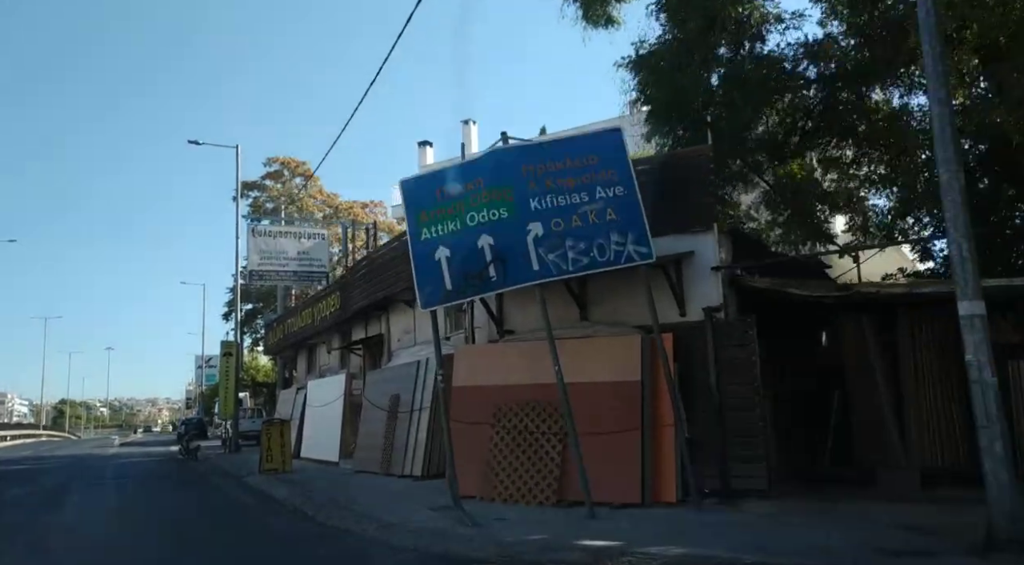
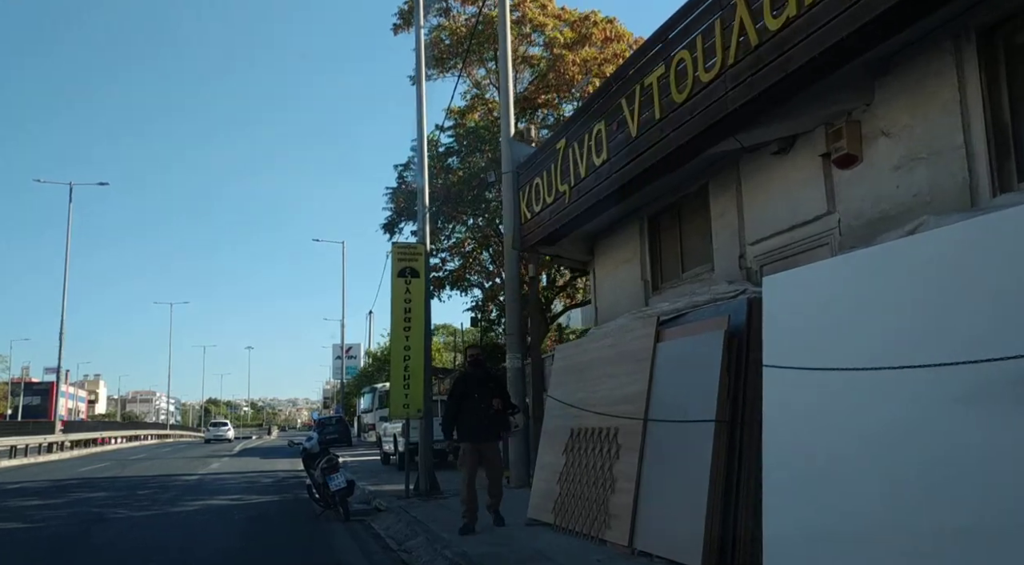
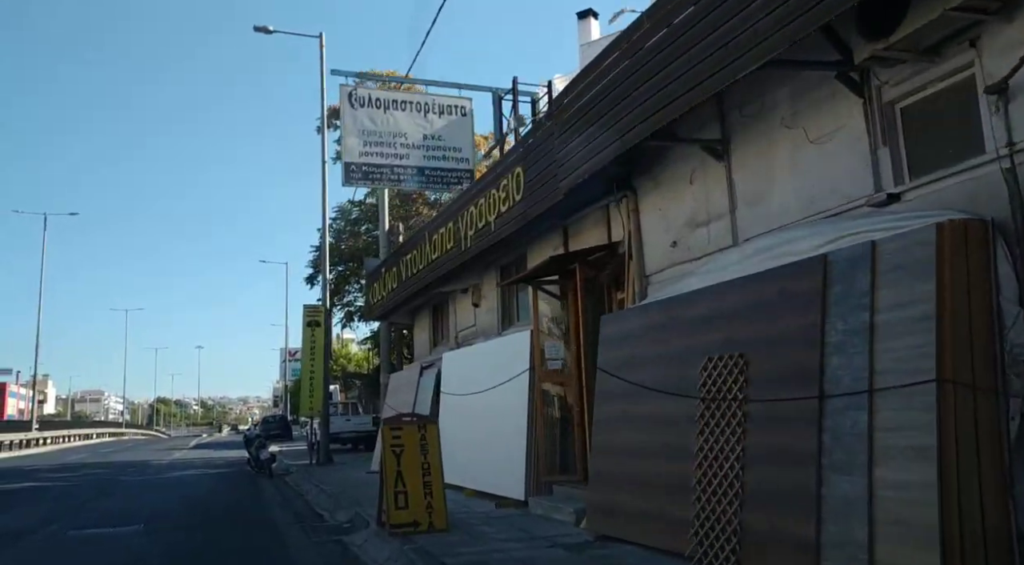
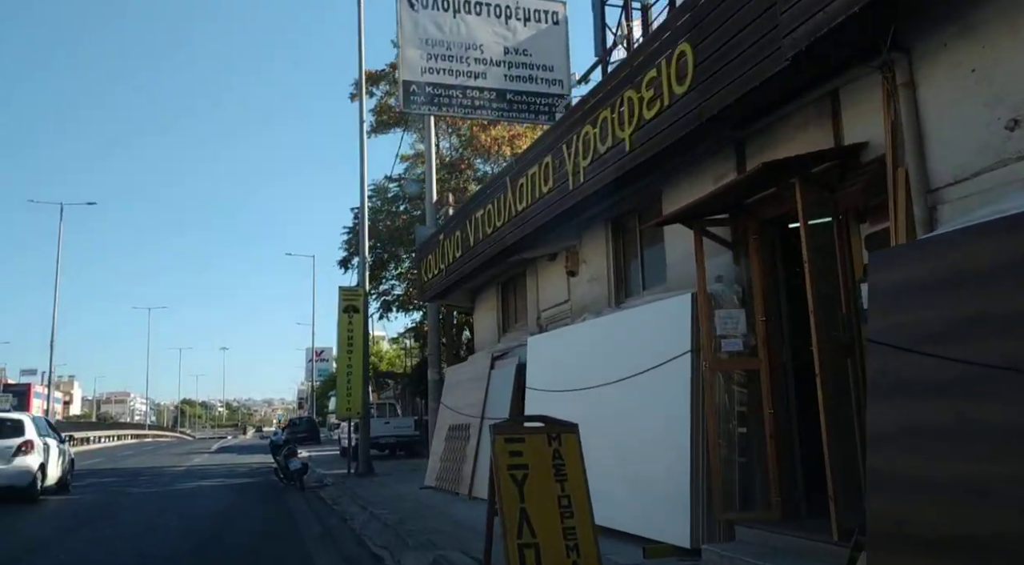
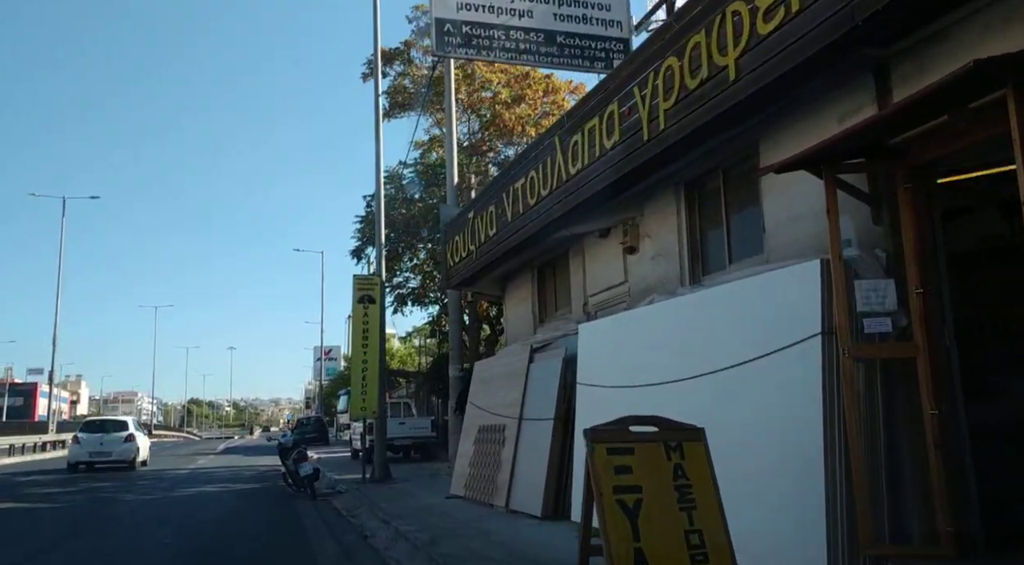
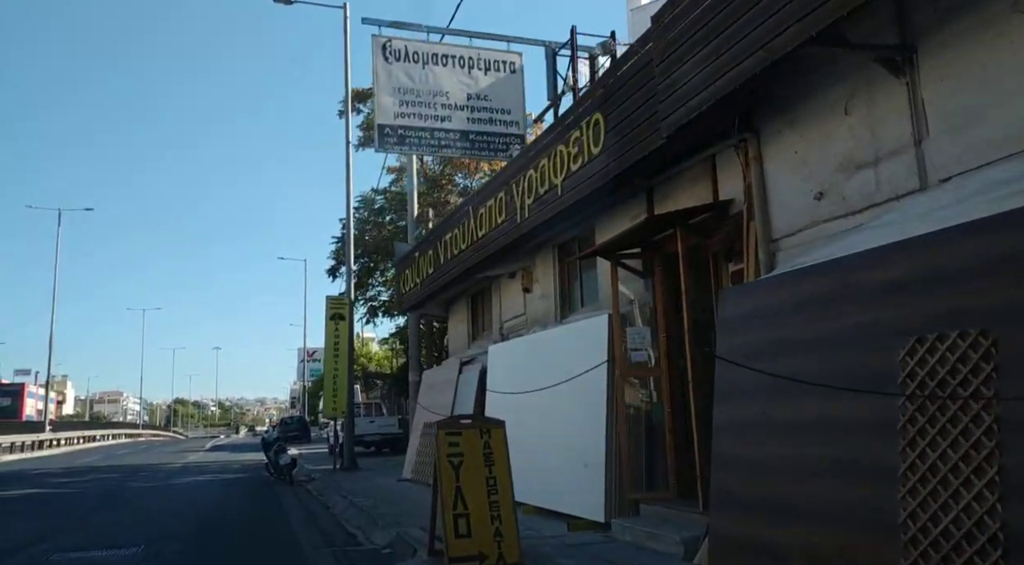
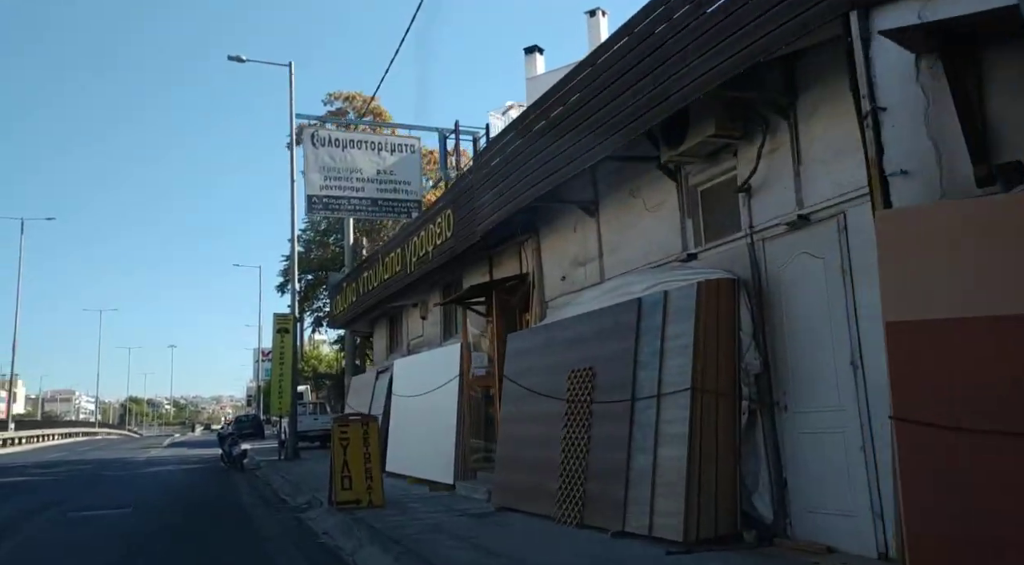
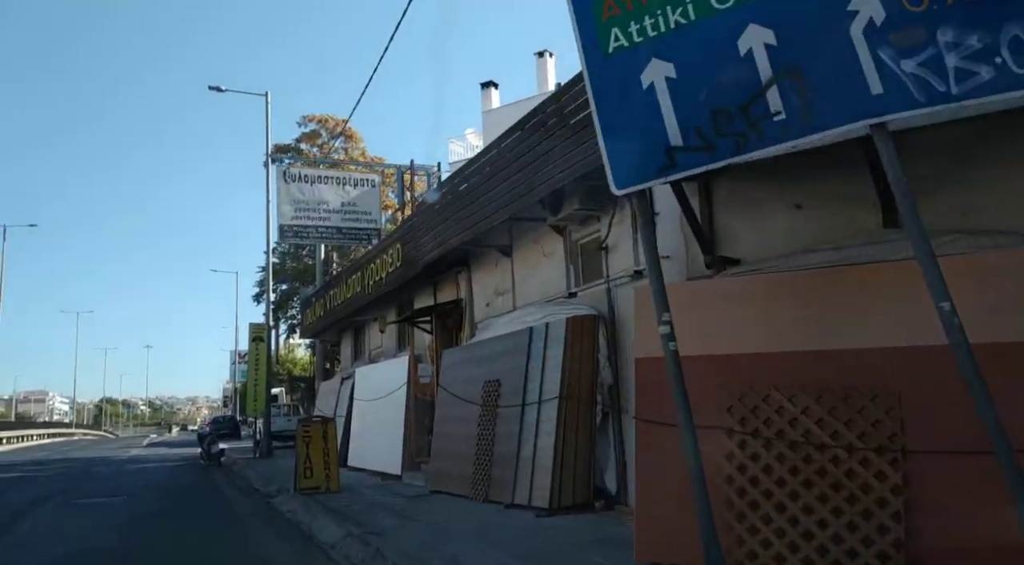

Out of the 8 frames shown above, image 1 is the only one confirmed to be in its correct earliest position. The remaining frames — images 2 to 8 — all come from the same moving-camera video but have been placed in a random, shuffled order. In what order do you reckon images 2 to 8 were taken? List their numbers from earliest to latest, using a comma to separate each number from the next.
8, 7, 3, 6, 4, 5, 2
